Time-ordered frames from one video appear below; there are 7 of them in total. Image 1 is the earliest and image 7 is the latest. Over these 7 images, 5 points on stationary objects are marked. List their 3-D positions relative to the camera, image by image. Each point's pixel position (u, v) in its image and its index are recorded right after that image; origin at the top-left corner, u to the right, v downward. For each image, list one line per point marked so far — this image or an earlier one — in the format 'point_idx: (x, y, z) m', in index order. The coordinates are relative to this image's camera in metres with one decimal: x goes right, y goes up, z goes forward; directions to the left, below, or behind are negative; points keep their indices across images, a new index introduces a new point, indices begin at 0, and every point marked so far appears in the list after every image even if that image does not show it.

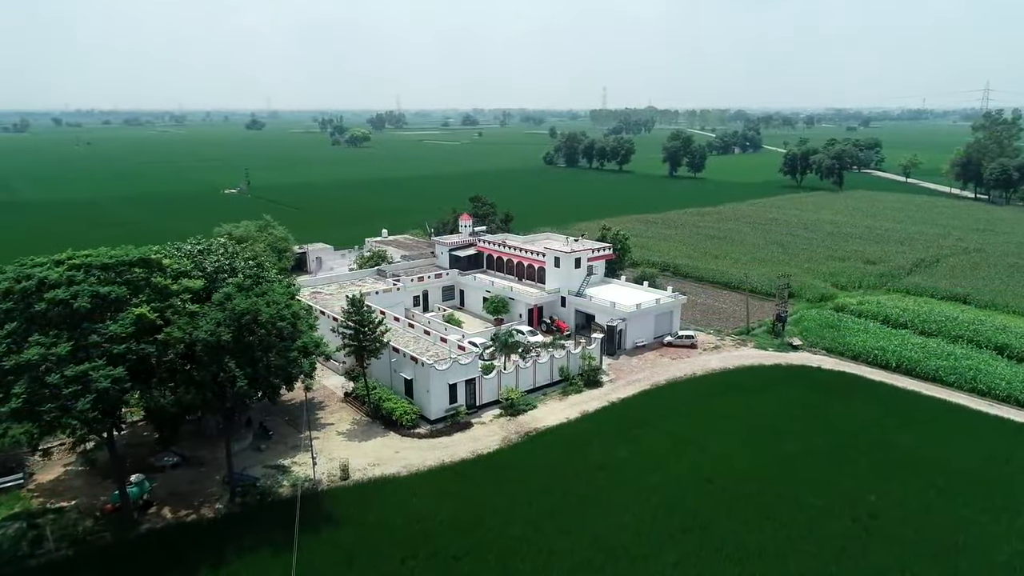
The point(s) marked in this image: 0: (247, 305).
0: (-7.2, -0.5, +19.5) m
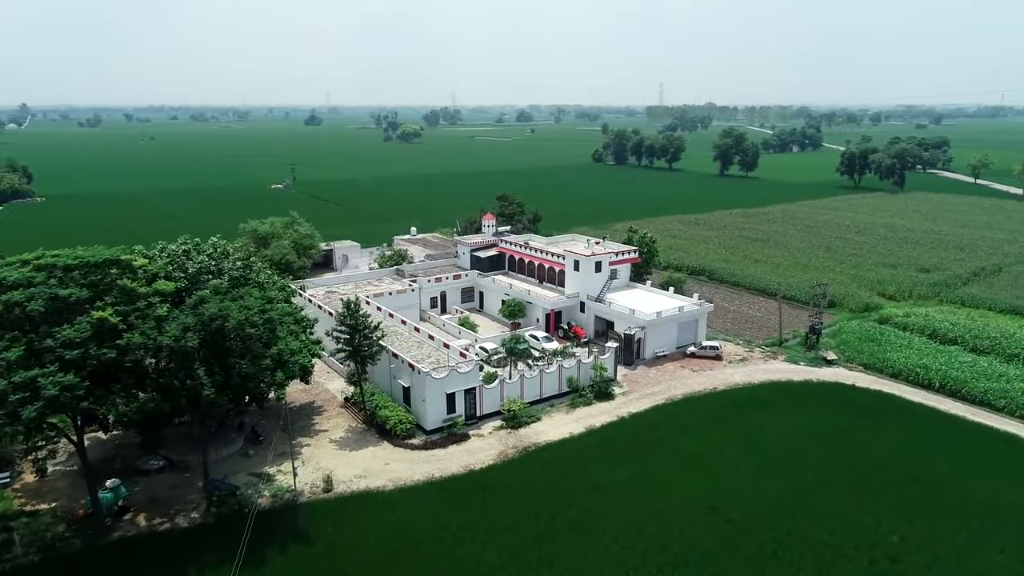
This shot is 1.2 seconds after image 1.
0: (-7.7, -0.6, +18.7) m
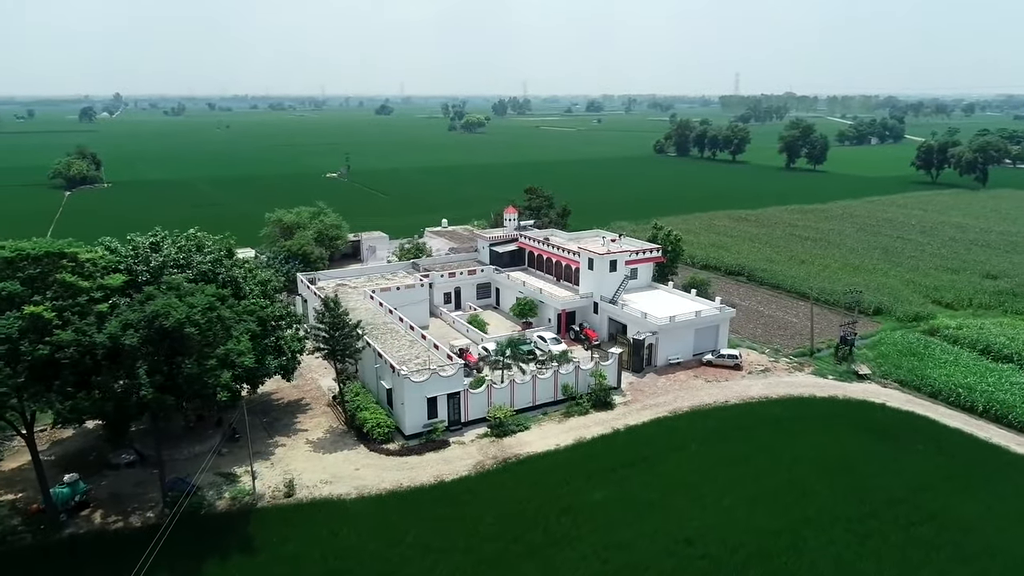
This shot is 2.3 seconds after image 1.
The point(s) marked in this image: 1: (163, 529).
0: (-8.8, -0.5, +17.9) m
1: (-9.6, -6.6, +19.6) m
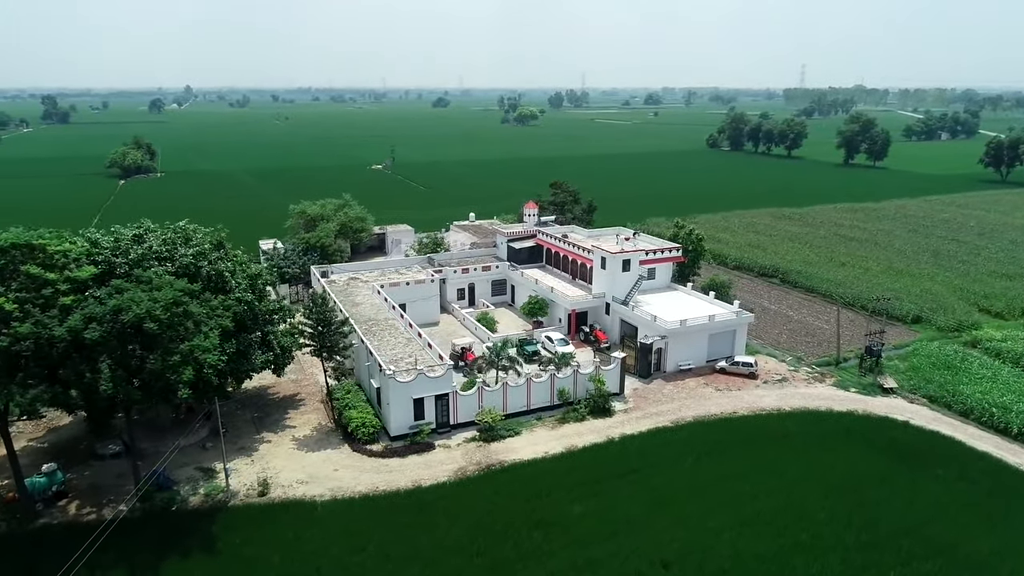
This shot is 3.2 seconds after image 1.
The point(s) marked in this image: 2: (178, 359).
0: (-9.7, -0.3, +17.7) m
1: (-10.4, -6.4, +19.5) m
2: (-8.5, -1.8, +18.2) m
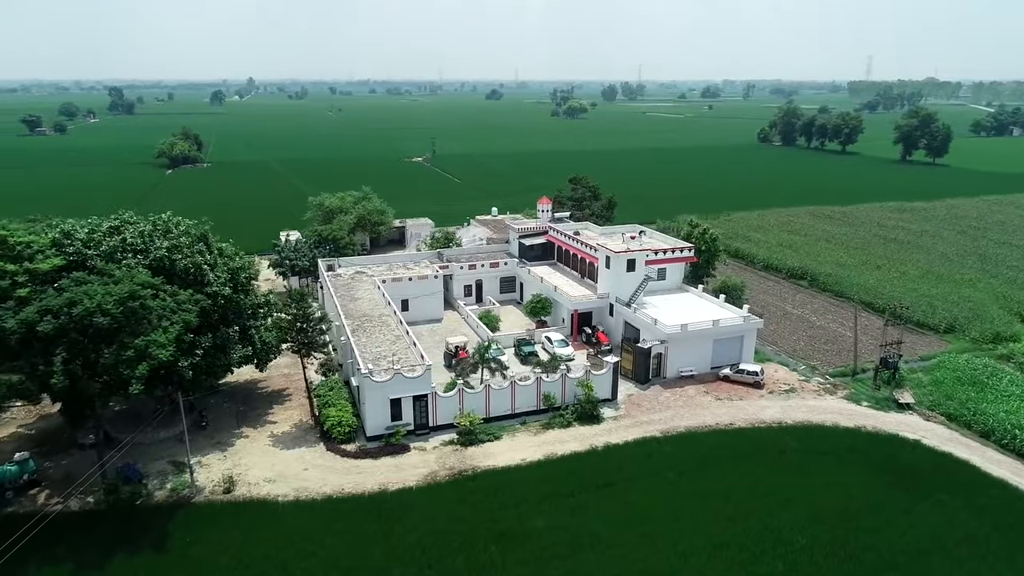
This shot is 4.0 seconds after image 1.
0: (-10.7, -0.2, +17.6) m
1: (-11.4, -6.2, +19.5) m
2: (-9.5, -1.7, +18.0) m
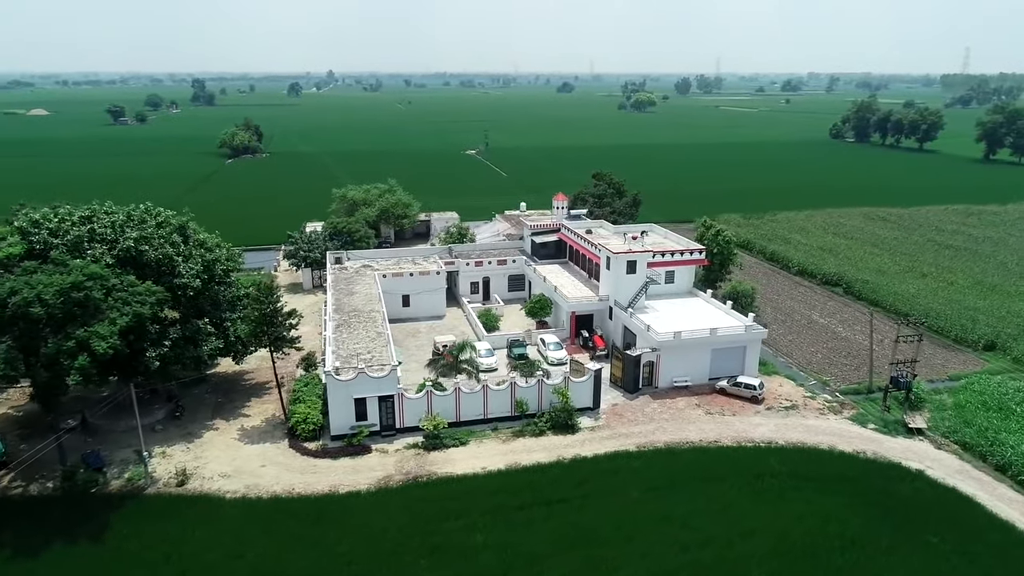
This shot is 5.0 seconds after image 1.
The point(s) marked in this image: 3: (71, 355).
0: (-12.2, +0.1, +17.7) m
1: (-12.9, -5.9, +19.8) m
2: (-11.0, -1.4, +18.0) m
3: (-11.1, -1.7, +18.1) m
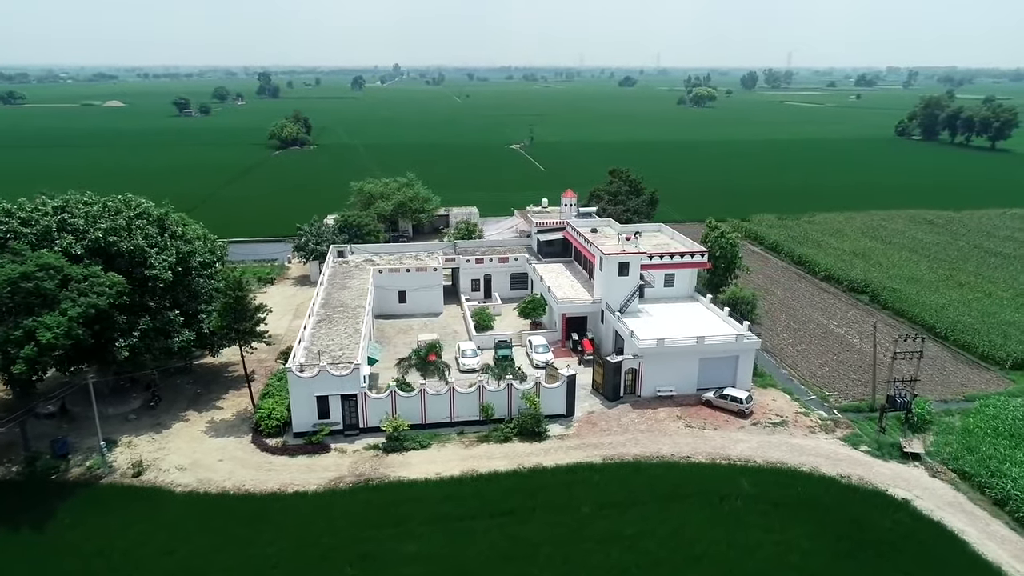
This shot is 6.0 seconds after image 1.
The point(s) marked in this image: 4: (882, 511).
0: (-13.6, +0.4, +18.0) m
1: (-14.3, -5.6, +20.2) m
2: (-12.5, -1.2, +18.2) m
3: (-12.6, -1.4, +18.3) m
4: (+9.9, -5.9, +19.0) m
